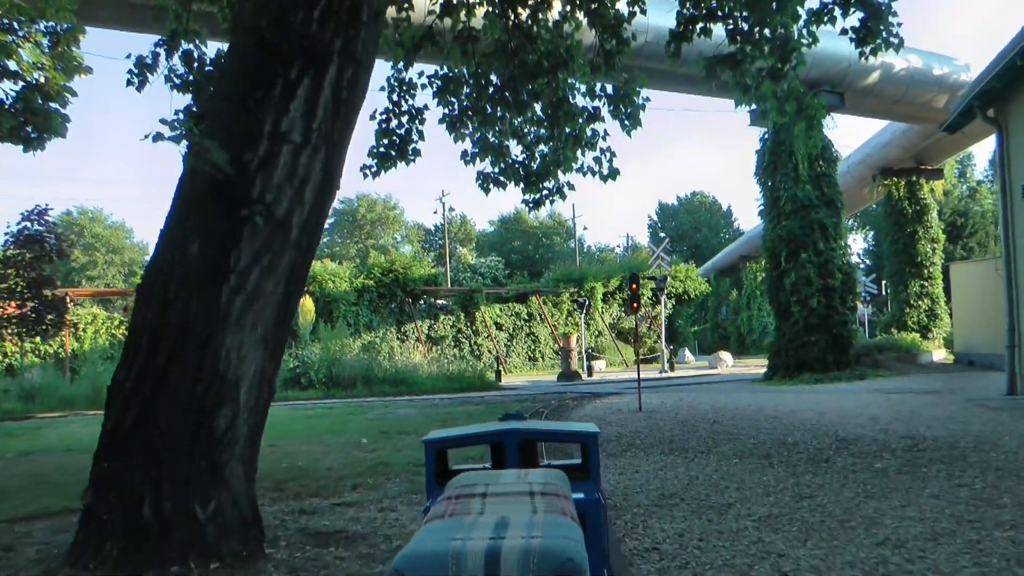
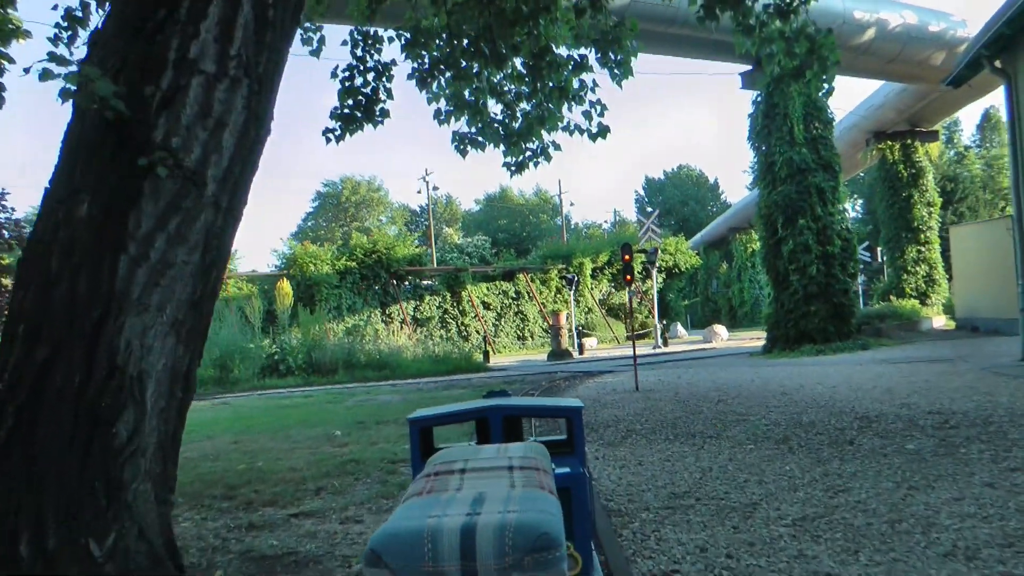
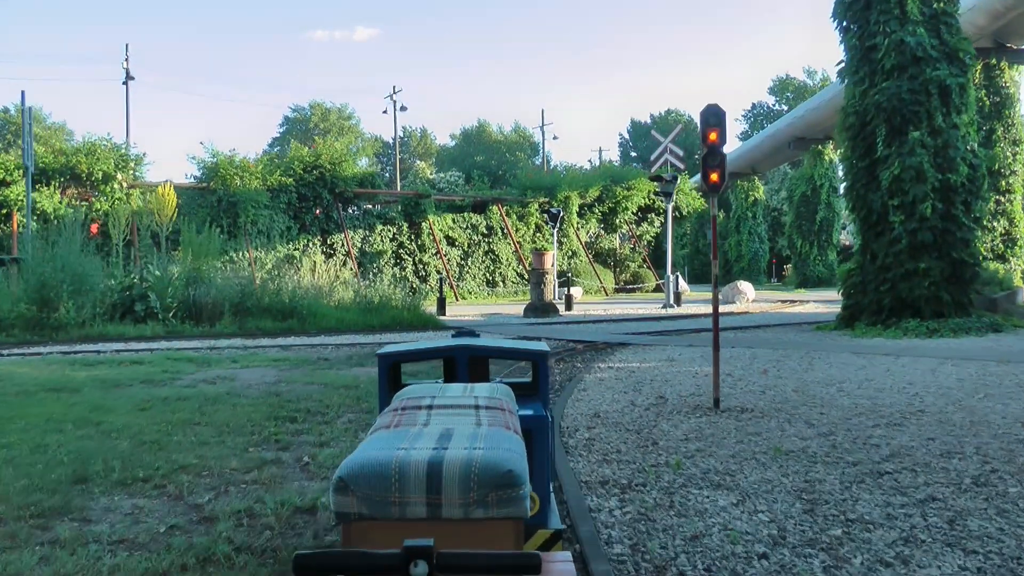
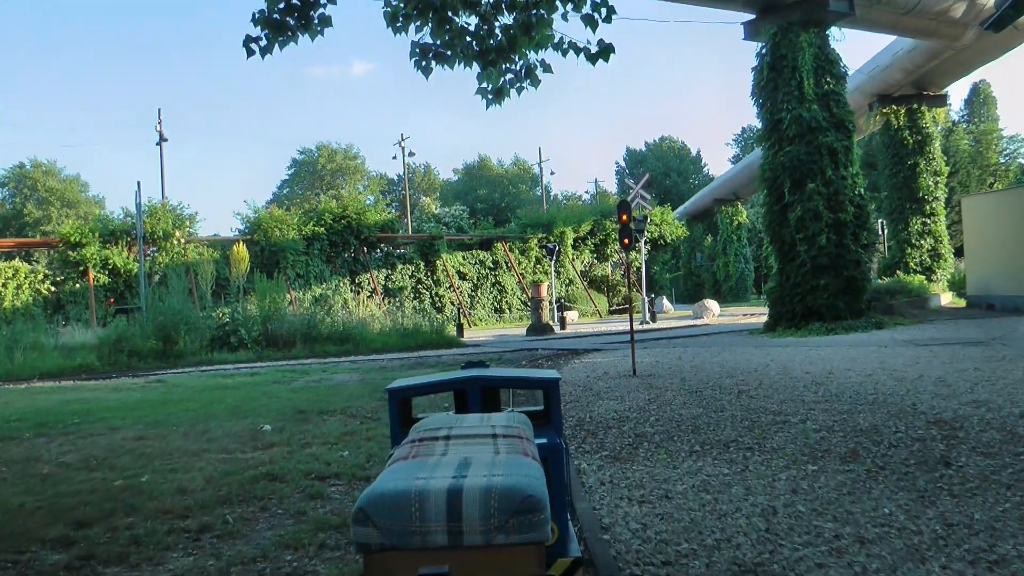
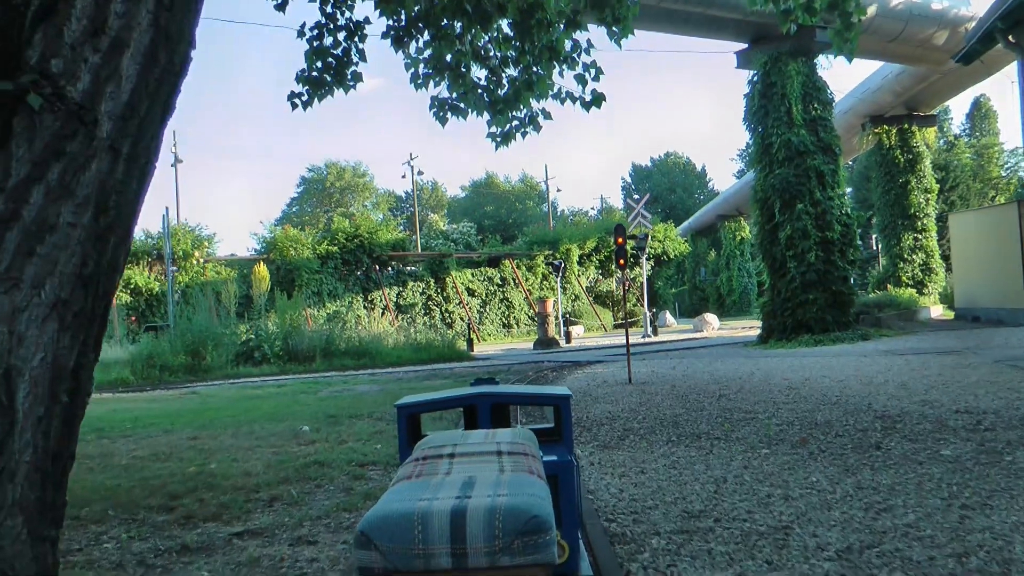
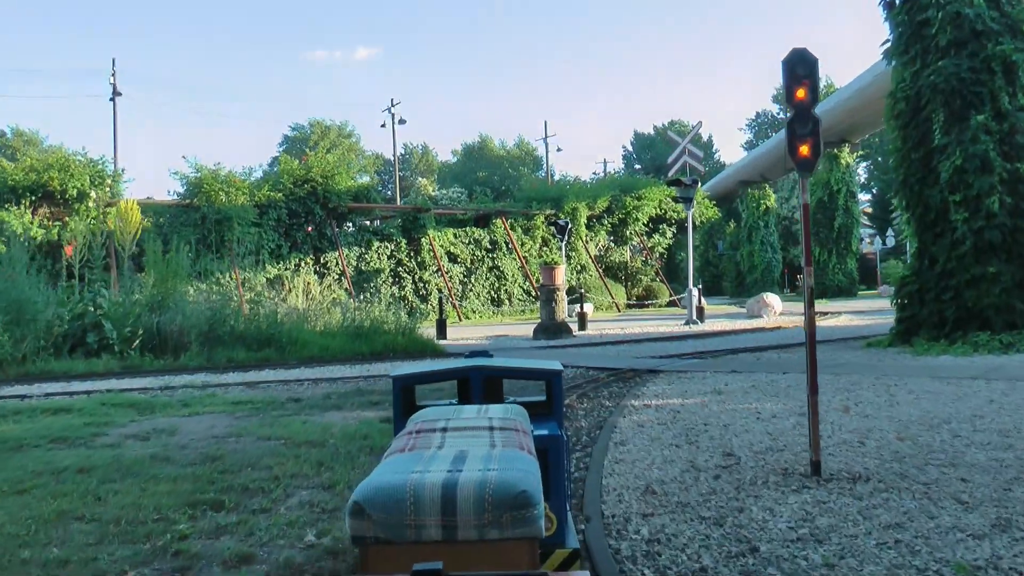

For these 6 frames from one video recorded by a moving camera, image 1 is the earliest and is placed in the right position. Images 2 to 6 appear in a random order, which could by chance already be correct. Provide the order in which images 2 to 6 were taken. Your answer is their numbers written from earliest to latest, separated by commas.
2, 5, 4, 3, 6
